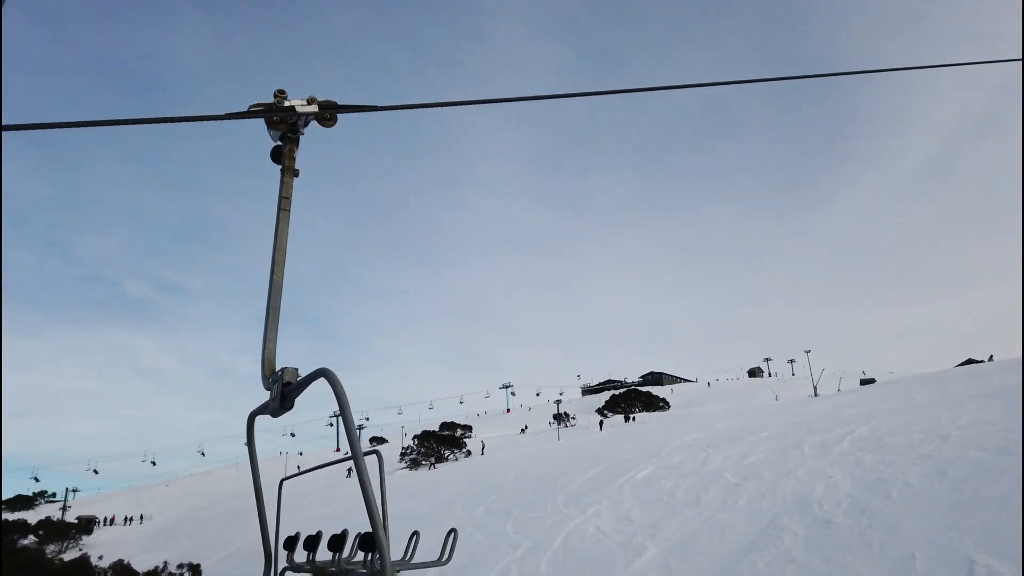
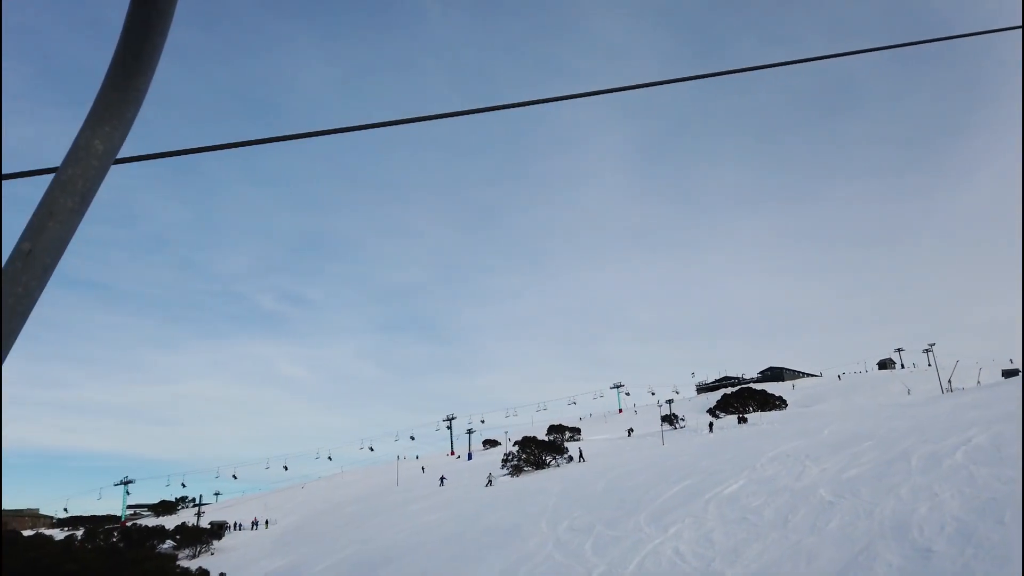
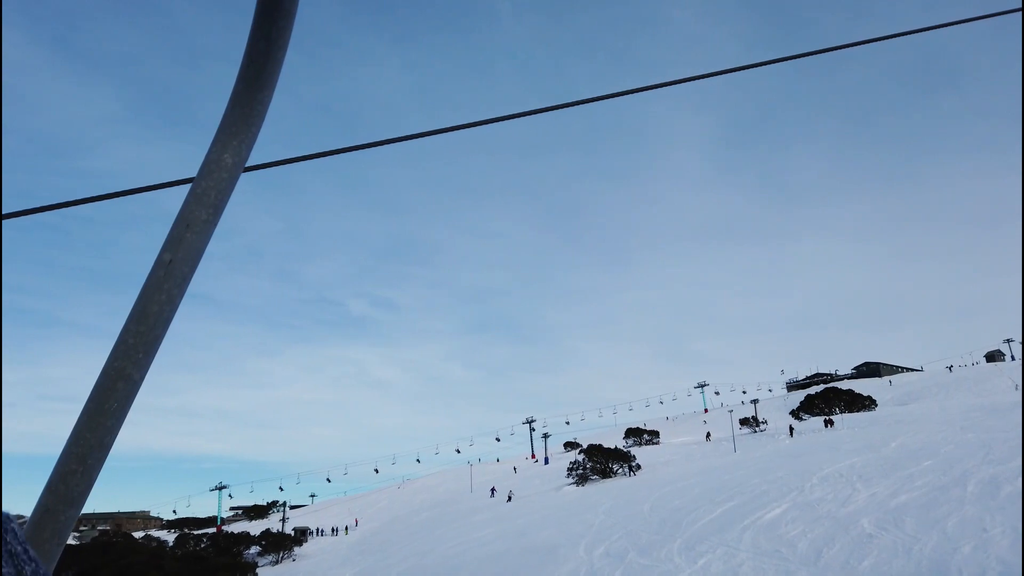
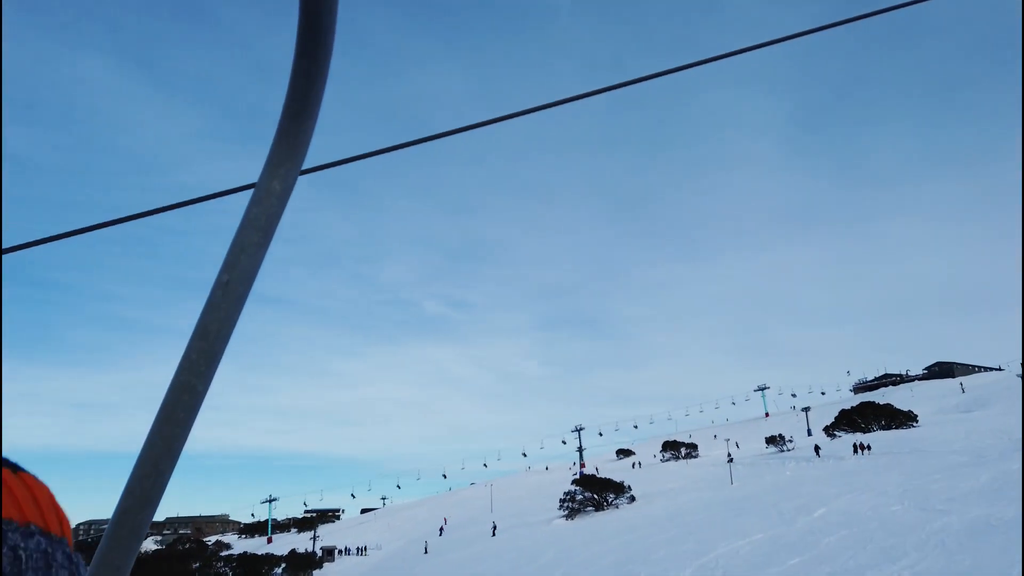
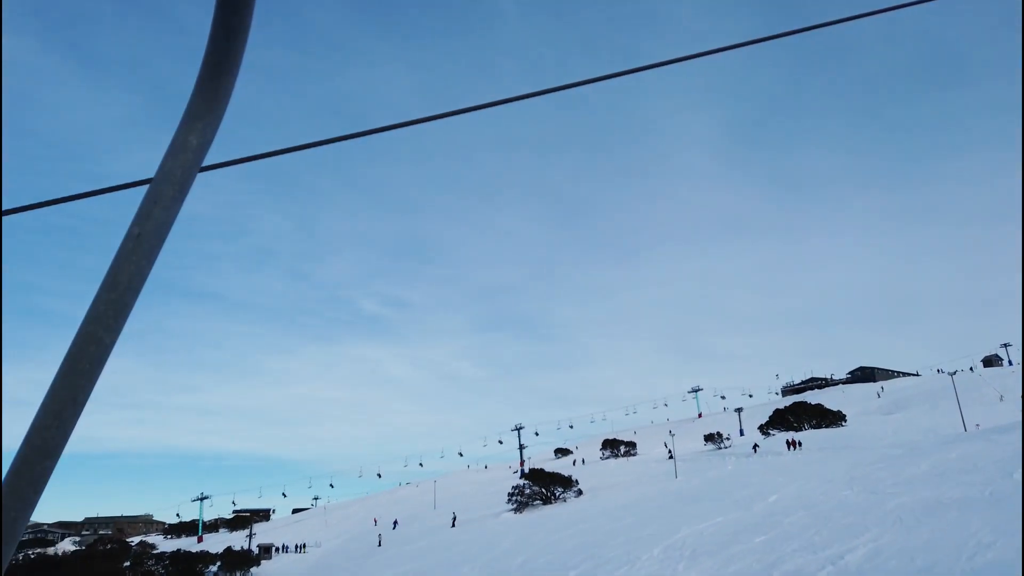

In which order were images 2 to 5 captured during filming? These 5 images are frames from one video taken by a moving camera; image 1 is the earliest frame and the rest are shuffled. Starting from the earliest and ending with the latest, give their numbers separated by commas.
2, 3, 5, 4
